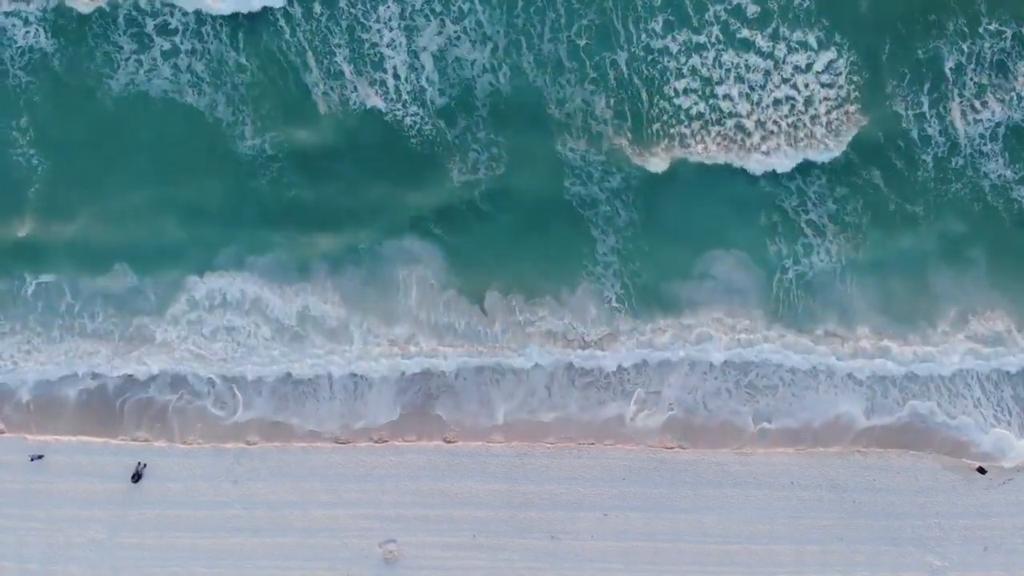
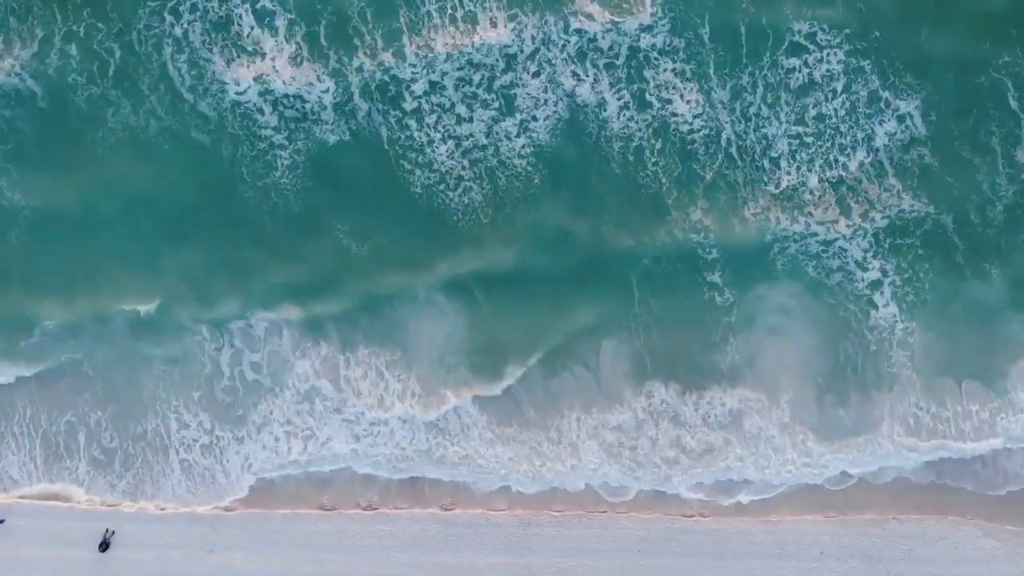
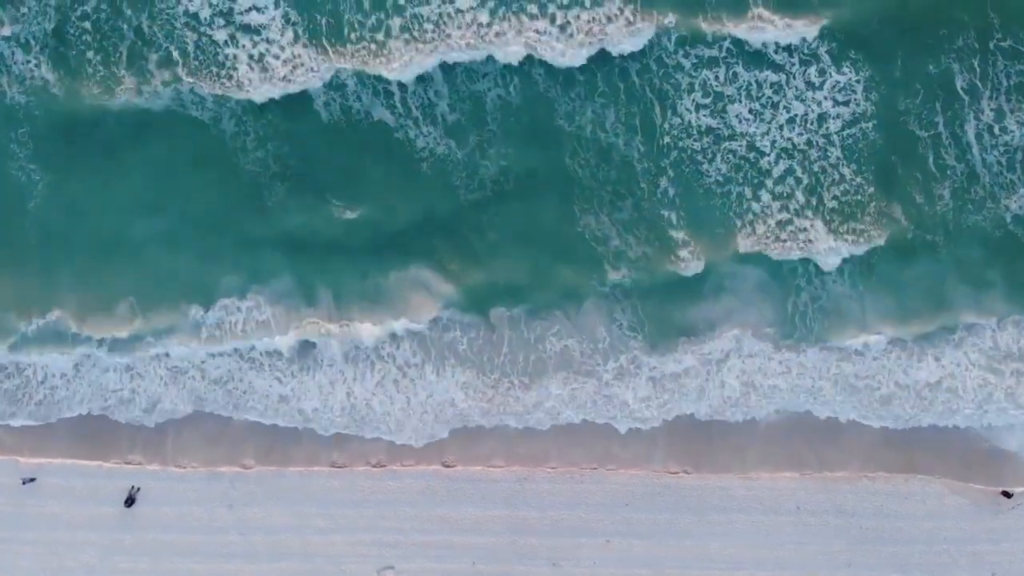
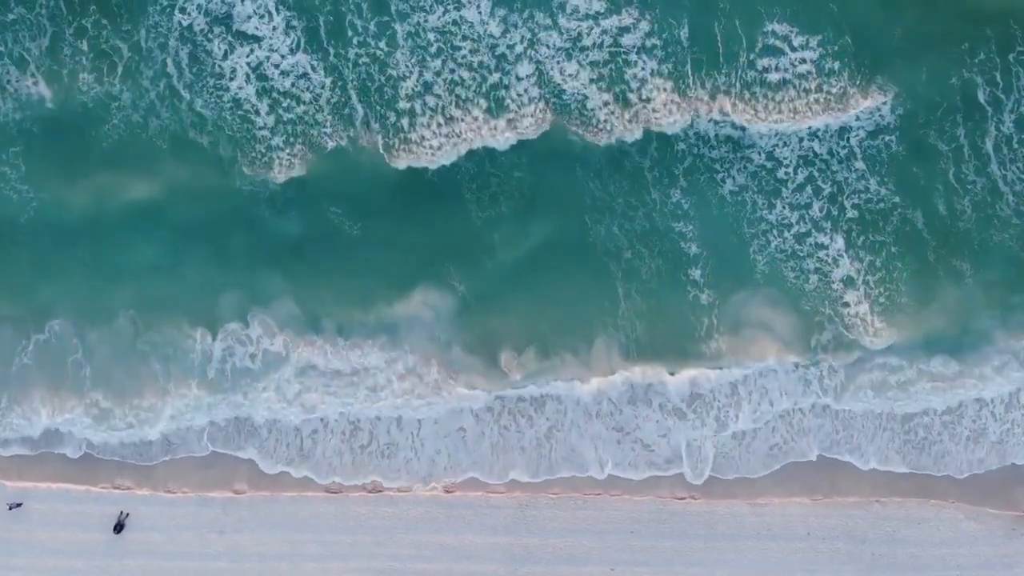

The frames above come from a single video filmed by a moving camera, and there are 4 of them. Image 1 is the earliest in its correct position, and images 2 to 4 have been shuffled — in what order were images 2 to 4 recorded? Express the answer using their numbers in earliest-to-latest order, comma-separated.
3, 4, 2
